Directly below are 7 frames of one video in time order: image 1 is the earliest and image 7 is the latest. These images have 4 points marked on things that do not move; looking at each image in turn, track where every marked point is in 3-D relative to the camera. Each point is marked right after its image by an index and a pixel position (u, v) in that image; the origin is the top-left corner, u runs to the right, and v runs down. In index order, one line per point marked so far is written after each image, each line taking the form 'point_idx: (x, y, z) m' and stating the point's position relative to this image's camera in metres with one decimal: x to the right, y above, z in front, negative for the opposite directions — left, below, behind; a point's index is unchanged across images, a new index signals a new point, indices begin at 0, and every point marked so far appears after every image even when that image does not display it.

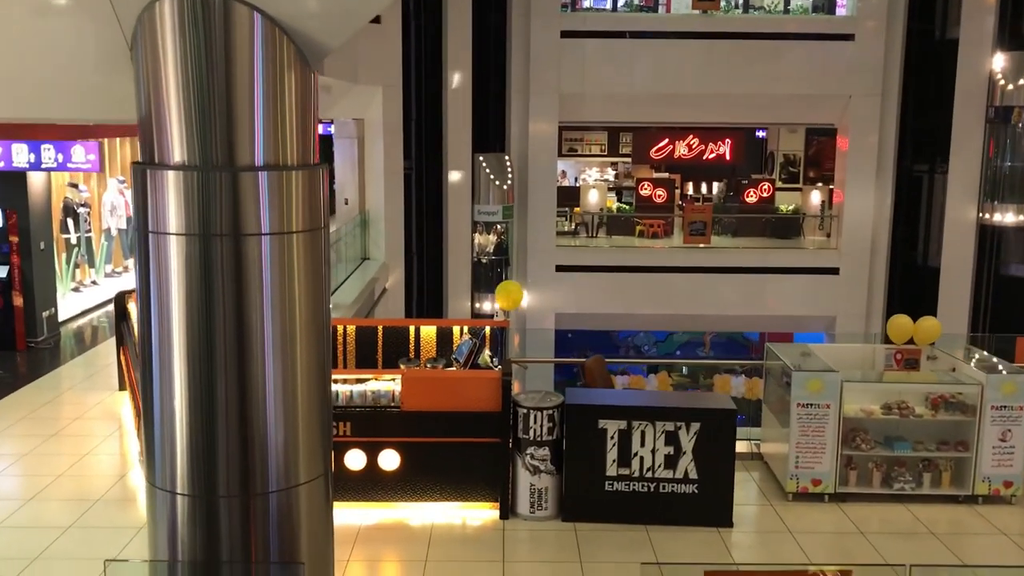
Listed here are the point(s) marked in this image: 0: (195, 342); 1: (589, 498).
0: (-1.3, -0.2, +3.8) m
1: (+0.6, -1.6, +6.7) m
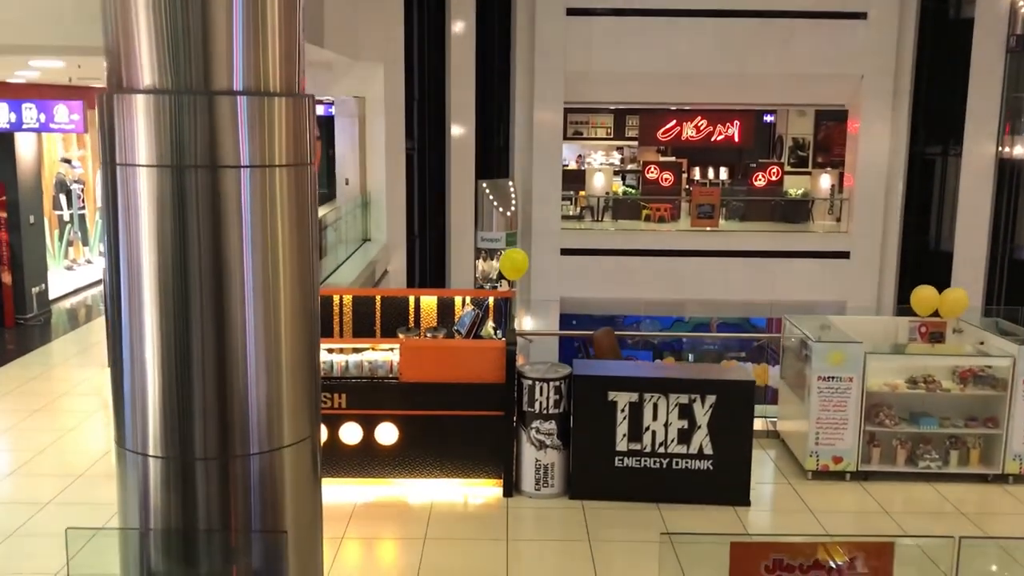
0: (-1.3, 0.0, +3.4) m
1: (+0.6, -1.3, +6.4) m
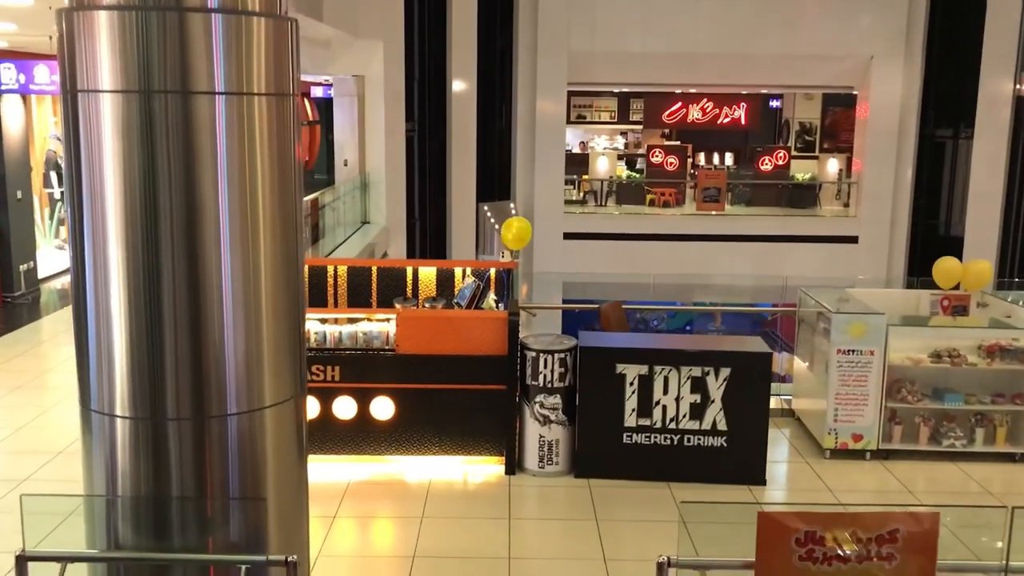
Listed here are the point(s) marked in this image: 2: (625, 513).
0: (-1.3, +0.2, +3.1) m
1: (+0.6, -1.1, +6.0) m
2: (+0.7, -1.4, +5.6) m
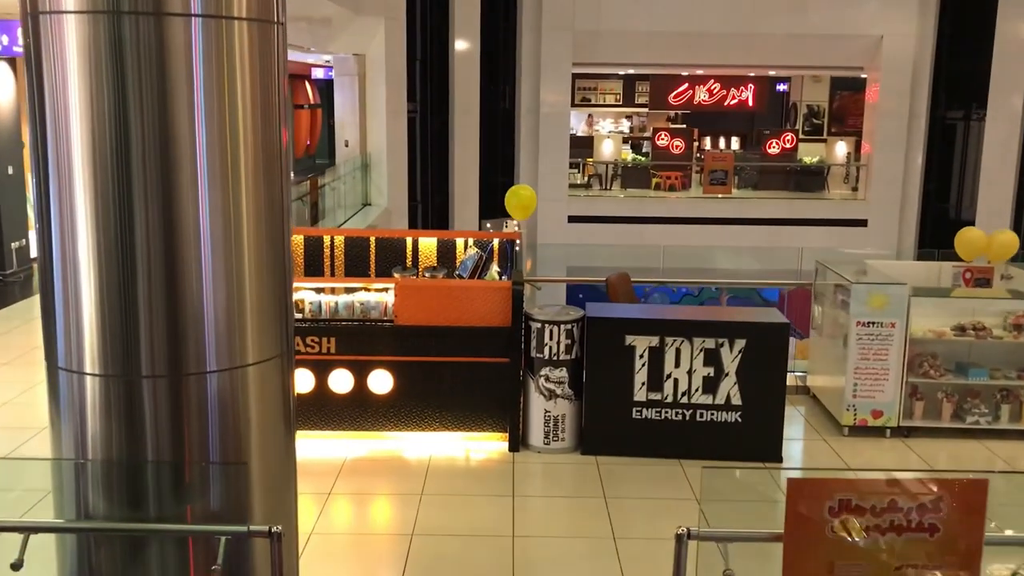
0: (-1.3, +0.4, +2.8) m
1: (+0.6, -0.9, +5.8) m
2: (+0.7, -1.2, +5.3) m
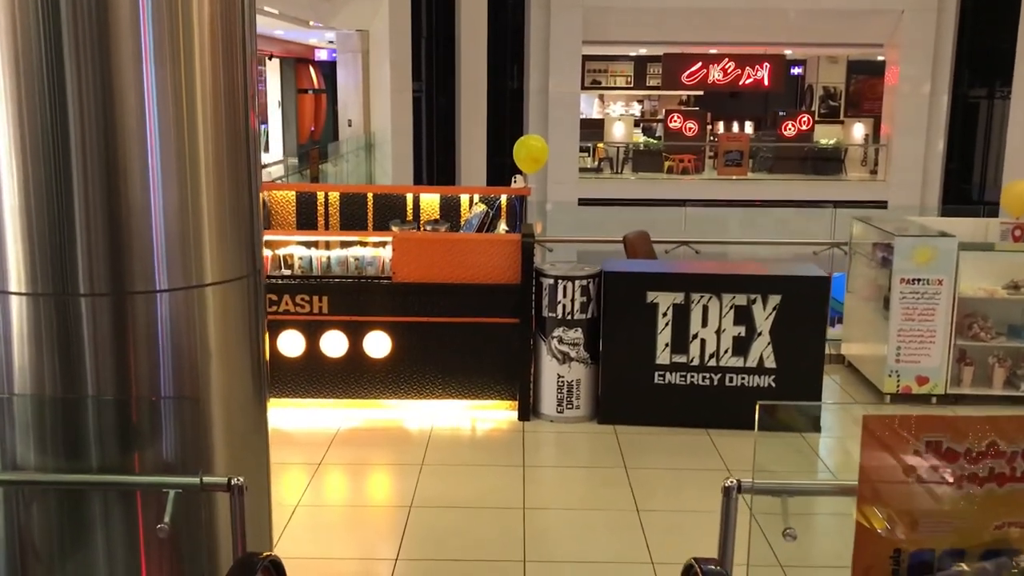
0: (-1.2, +0.7, +2.3) m
1: (+0.7, -0.6, +5.2) m
2: (+0.8, -0.9, +4.8) m
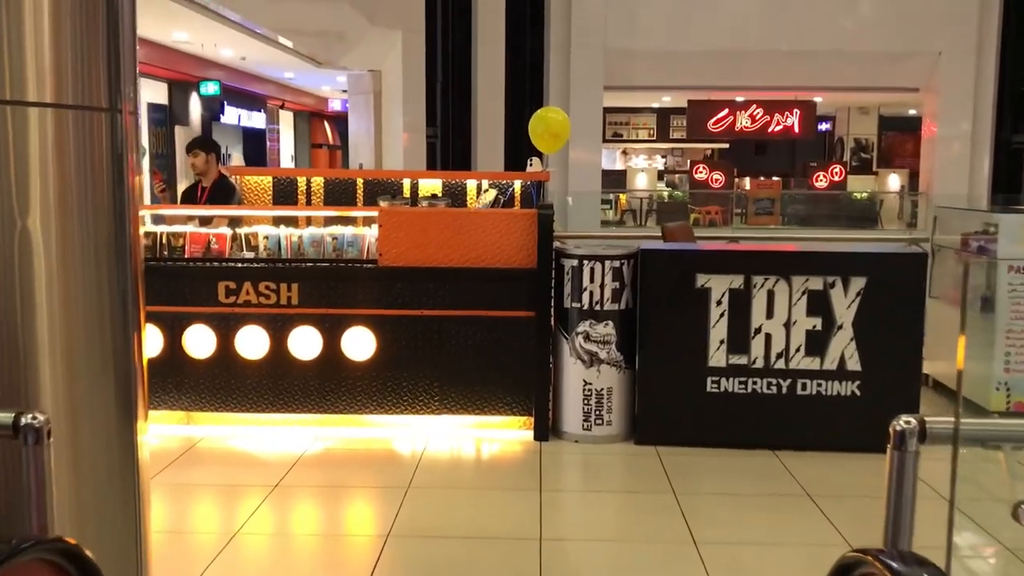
0: (-1.2, +1.0, +1.4) m
1: (+0.8, -0.5, +4.2) m
2: (+0.8, -0.8, +3.7) m
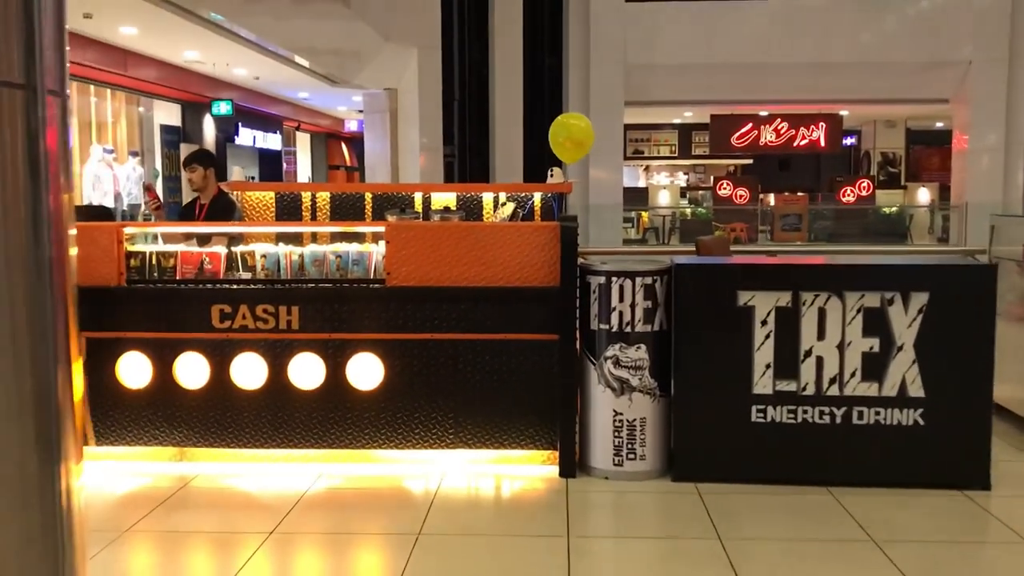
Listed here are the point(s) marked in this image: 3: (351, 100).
0: (-1.2, +0.9, +1.0) m
1: (+0.9, -0.6, +3.7) m
2: (+0.9, -0.9, +3.3) m
3: (-2.8, +3.2, +15.6) m
